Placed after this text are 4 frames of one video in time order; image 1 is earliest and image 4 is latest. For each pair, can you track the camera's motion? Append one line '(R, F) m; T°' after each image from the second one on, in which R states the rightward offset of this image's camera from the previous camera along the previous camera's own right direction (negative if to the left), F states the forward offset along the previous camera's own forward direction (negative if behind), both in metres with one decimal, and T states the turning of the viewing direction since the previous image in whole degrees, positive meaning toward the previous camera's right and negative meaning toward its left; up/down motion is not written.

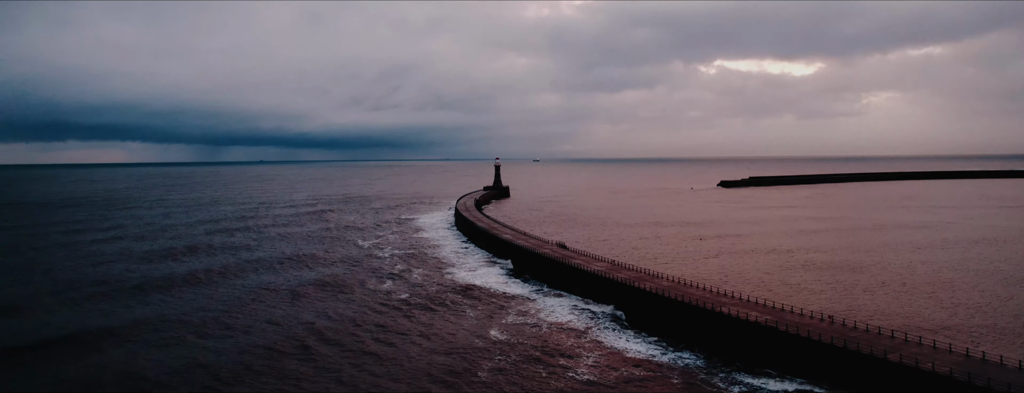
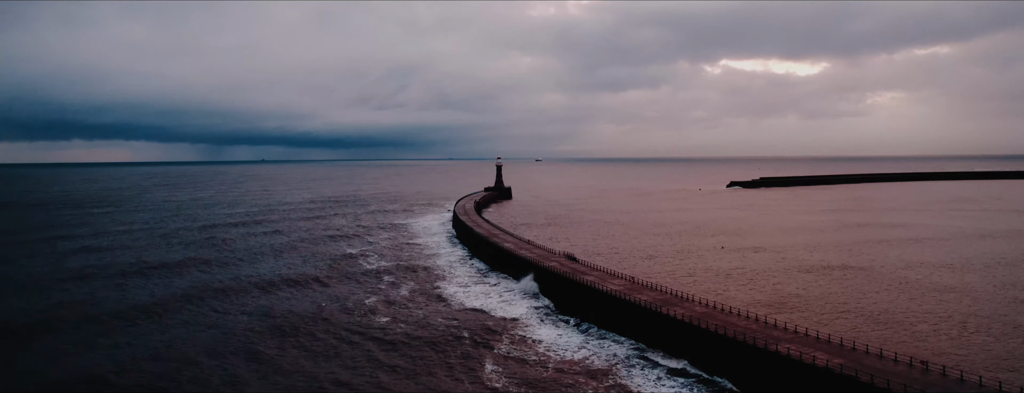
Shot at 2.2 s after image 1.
(+0.1, +1.5) m; 0°
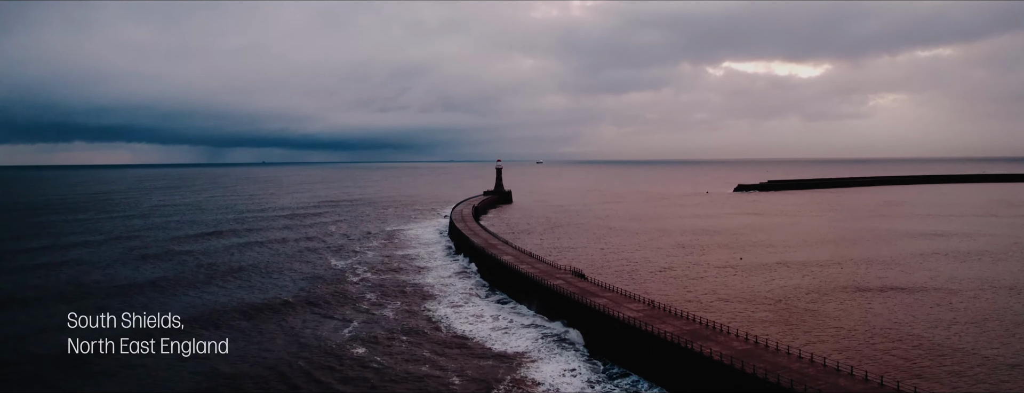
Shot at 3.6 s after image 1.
(+0.1, +1.2) m; 0°
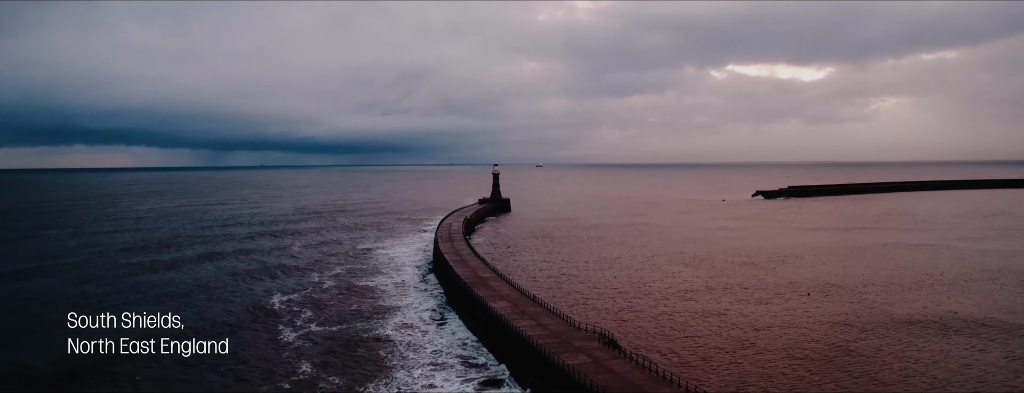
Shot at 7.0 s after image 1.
(+0.2, +3.1) m; 0°
